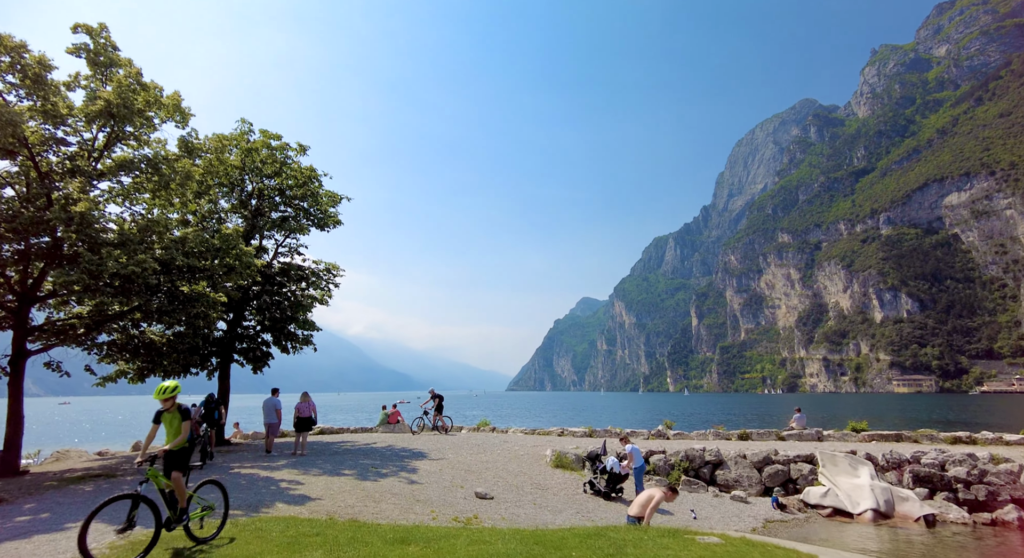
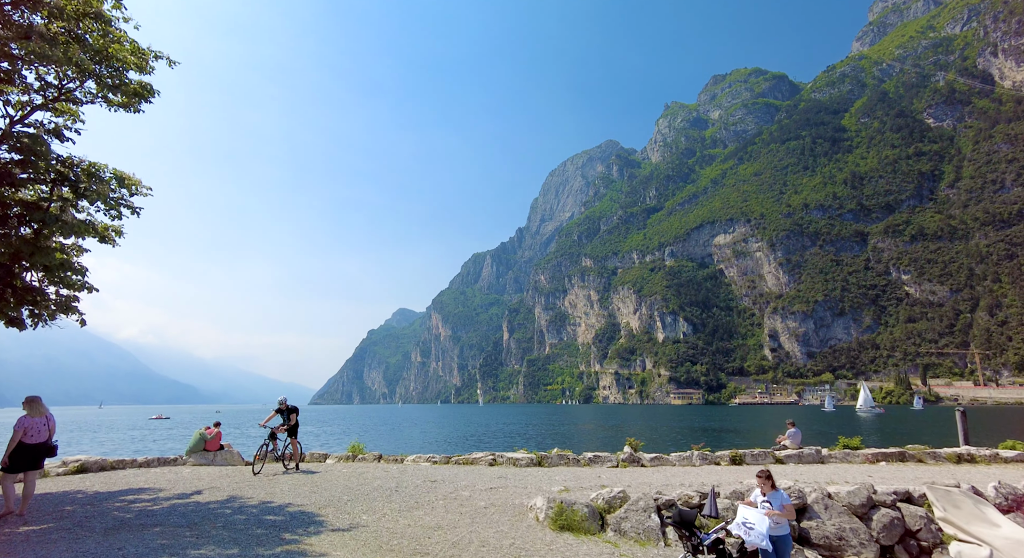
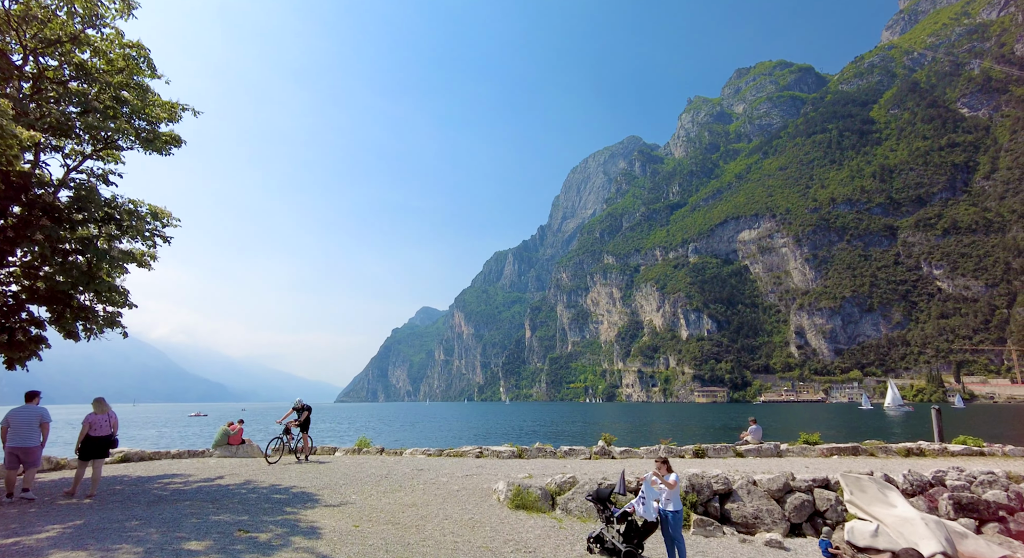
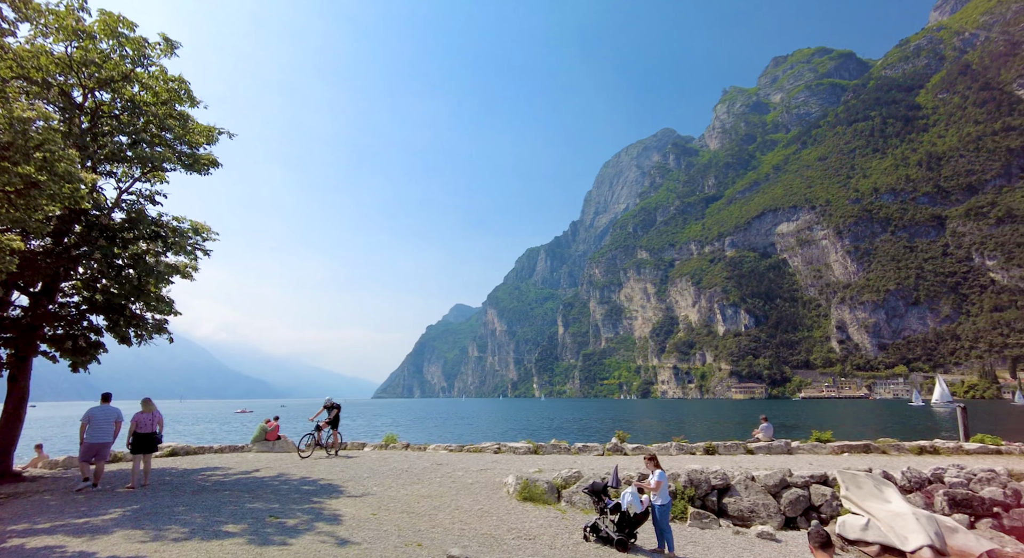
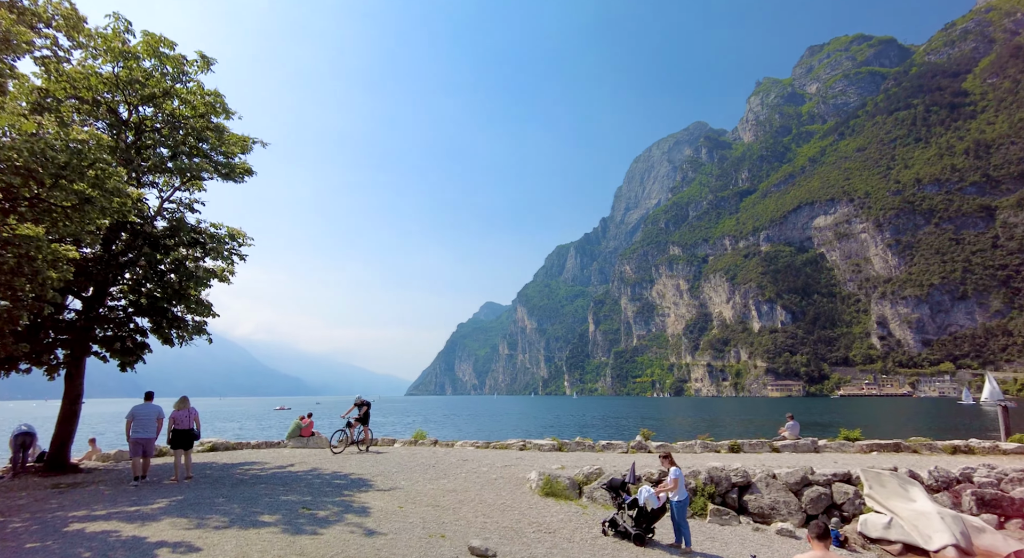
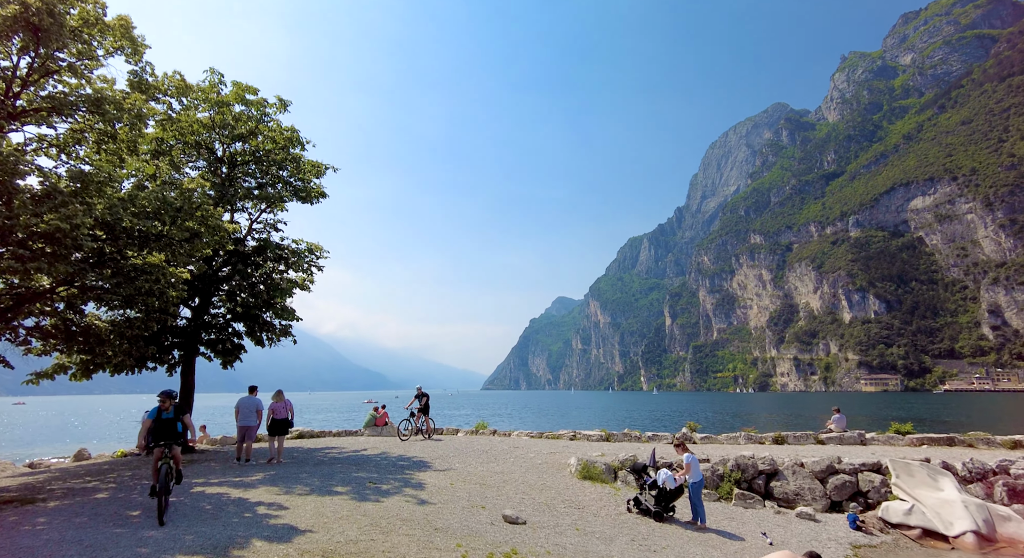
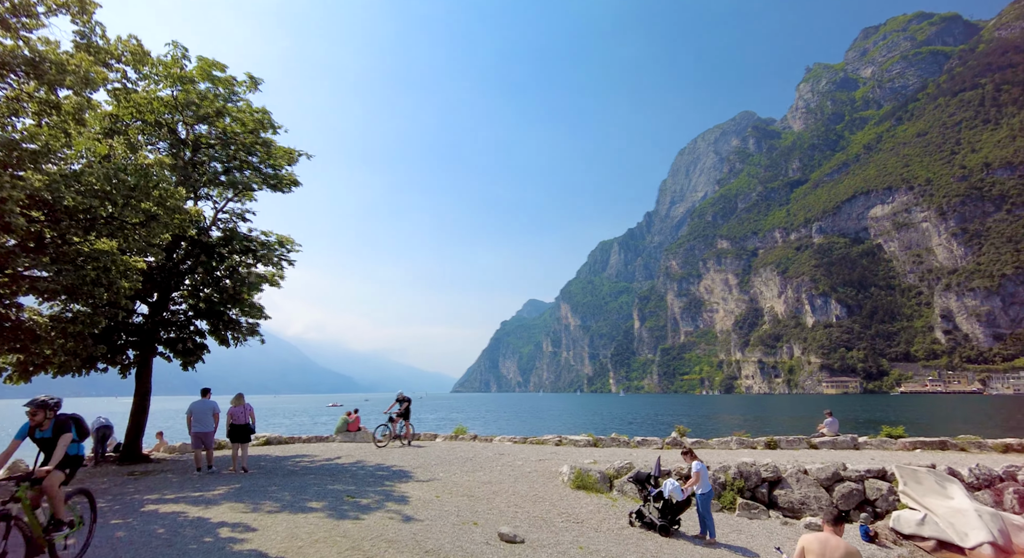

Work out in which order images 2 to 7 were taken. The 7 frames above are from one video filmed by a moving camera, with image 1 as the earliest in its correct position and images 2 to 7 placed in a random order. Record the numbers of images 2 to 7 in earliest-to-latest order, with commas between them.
6, 7, 5, 4, 3, 2
